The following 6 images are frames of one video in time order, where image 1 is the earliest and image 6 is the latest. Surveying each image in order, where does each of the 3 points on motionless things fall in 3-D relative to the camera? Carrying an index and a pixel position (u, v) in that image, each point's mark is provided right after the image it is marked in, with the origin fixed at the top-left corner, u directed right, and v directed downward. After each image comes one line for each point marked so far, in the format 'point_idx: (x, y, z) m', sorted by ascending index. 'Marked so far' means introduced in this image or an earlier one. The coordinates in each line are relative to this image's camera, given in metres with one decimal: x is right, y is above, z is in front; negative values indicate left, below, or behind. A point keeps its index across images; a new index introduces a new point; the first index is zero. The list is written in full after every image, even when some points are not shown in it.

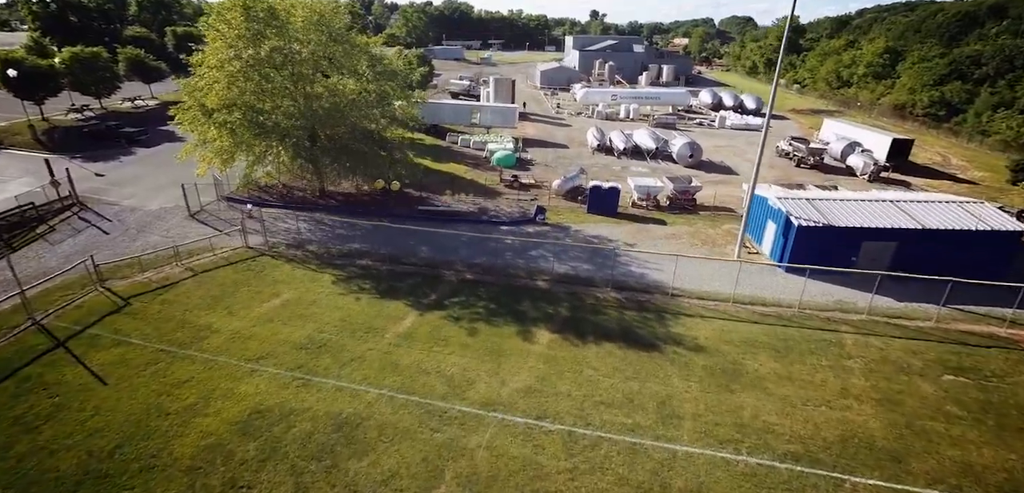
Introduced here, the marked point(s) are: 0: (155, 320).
0: (-12.0, -2.5, +18.0) m
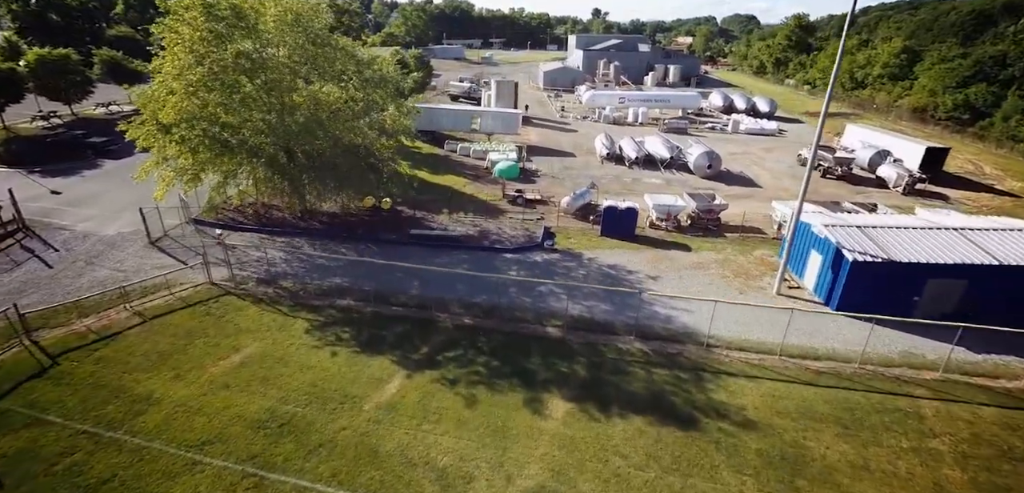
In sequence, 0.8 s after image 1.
0: (-11.8, -3.9, +14.8) m
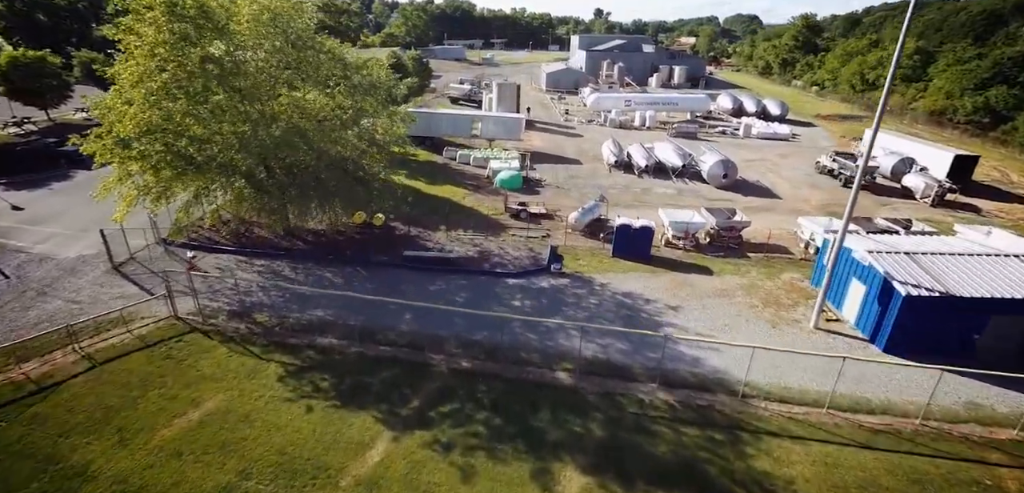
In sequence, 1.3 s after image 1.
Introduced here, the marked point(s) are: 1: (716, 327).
0: (-11.7, -4.9, +12.4) m
1: (+7.3, -2.9, +19.2) m
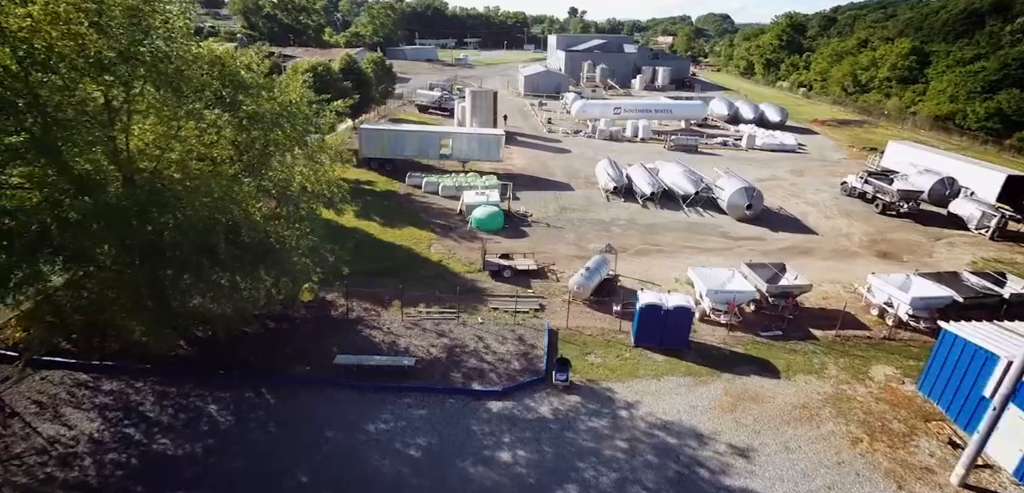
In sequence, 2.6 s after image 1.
0: (-11.7, -8.0, +4.7) m
1: (+7.0, -5.7, +12.3) m
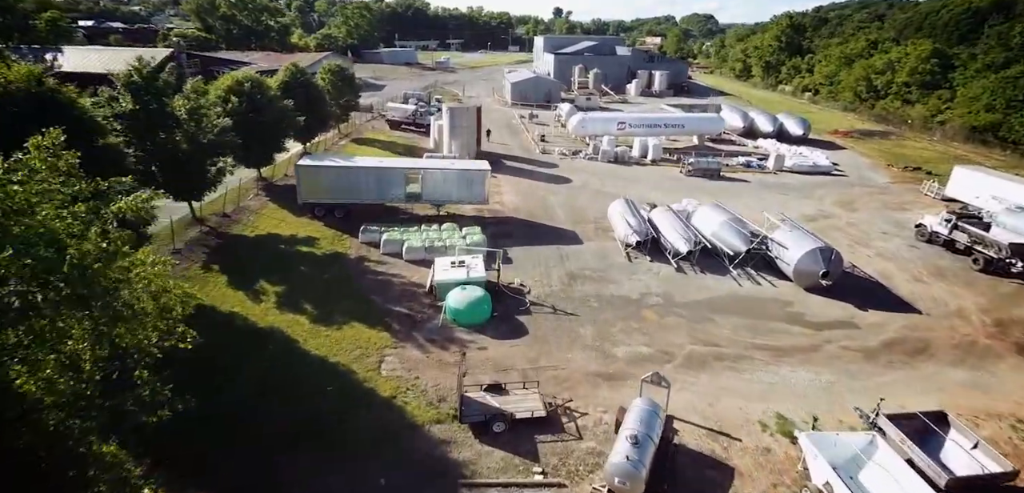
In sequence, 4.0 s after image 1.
0: (-11.3, -11.8, -4.2) m
1: (+7.2, -9.3, +3.9) m
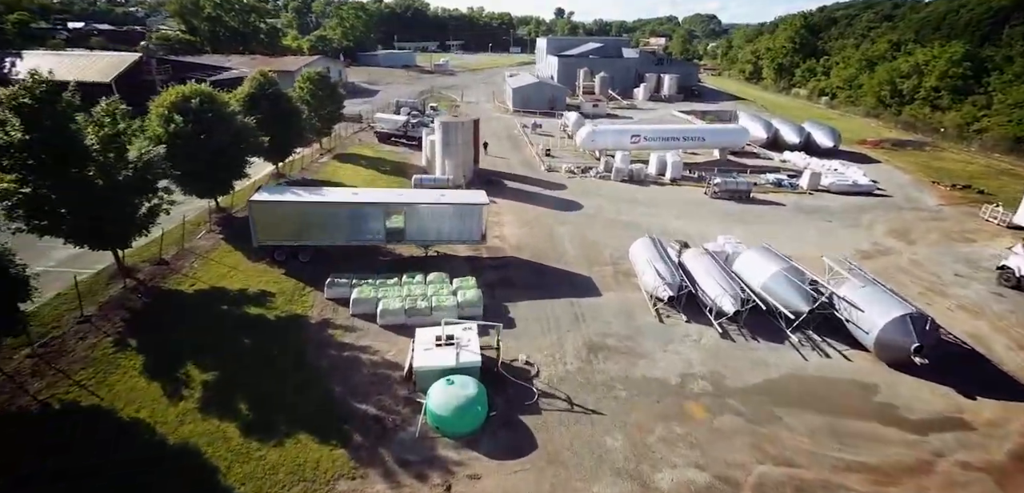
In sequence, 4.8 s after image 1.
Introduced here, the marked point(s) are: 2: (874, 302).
0: (-11.3, -14.0, -9.2) m
1: (+7.2, -11.4, -1.2) m
2: (+12.6, -2.0, +18.6) m
